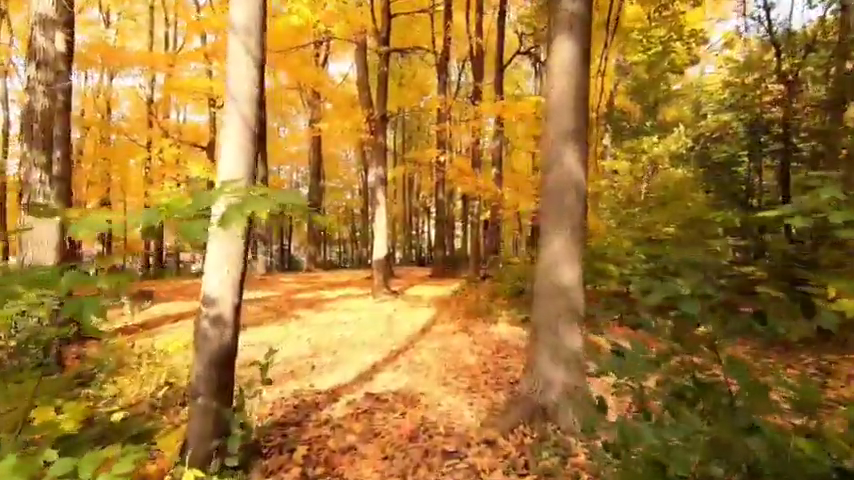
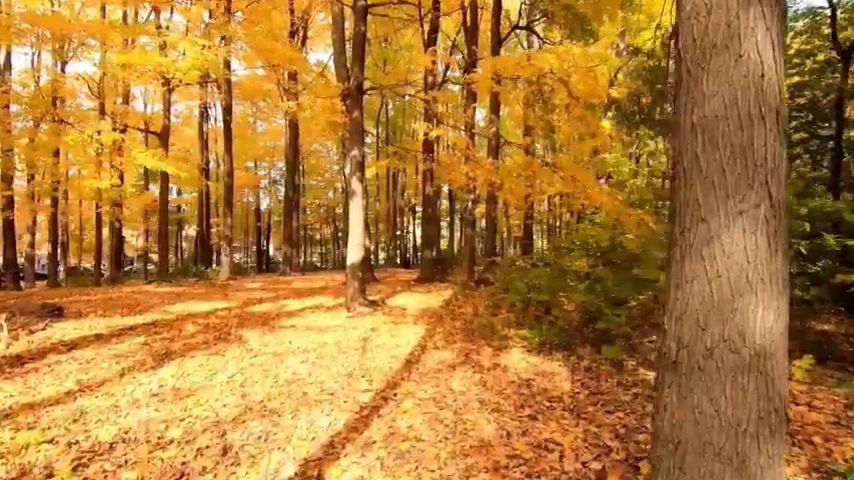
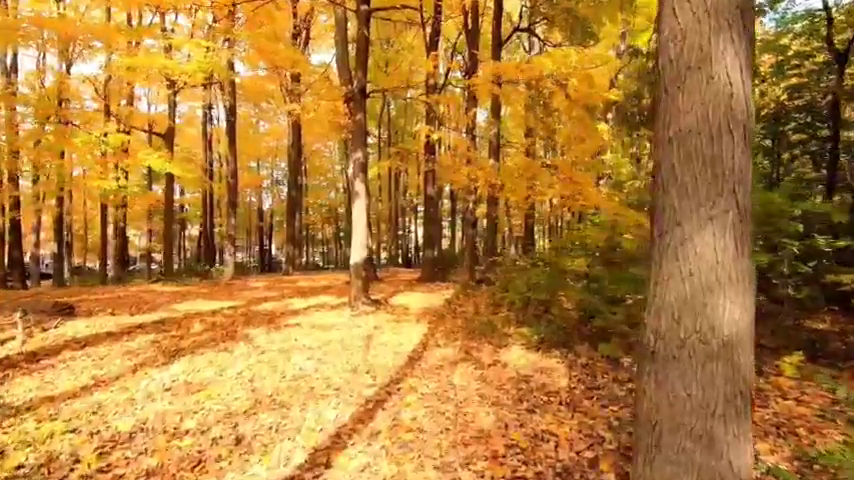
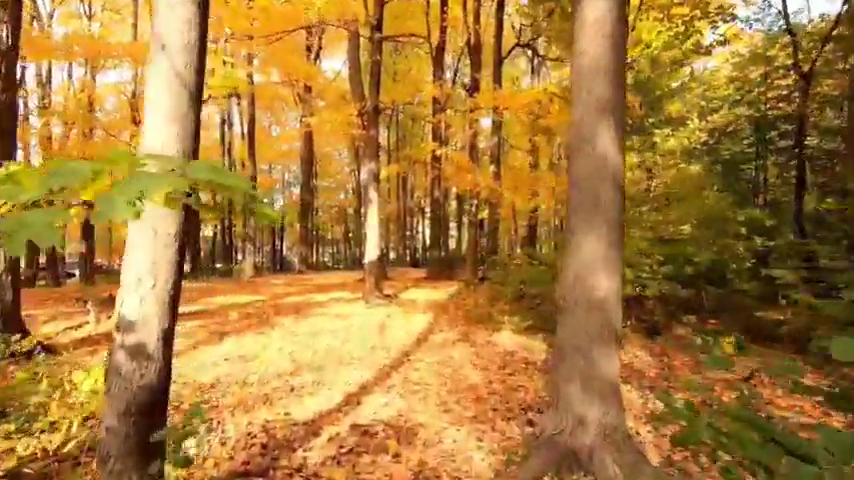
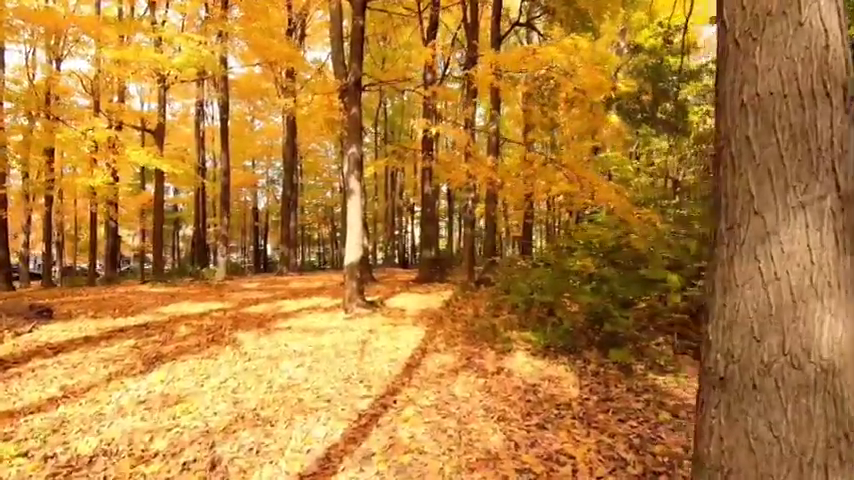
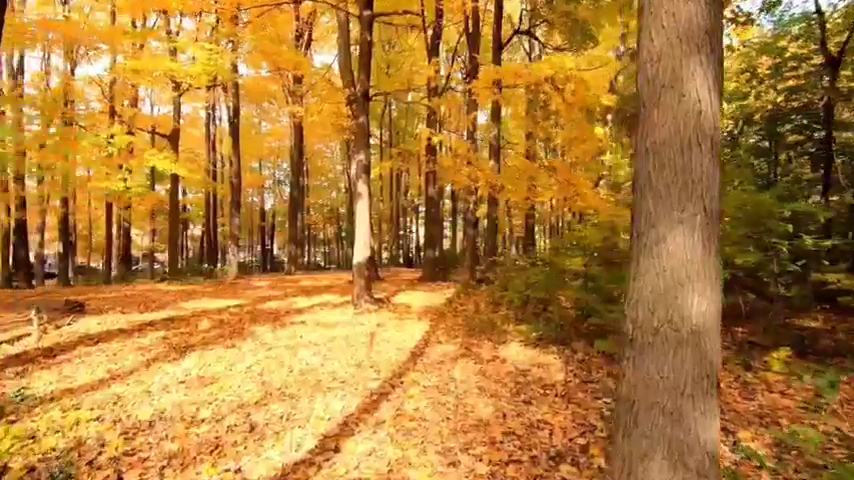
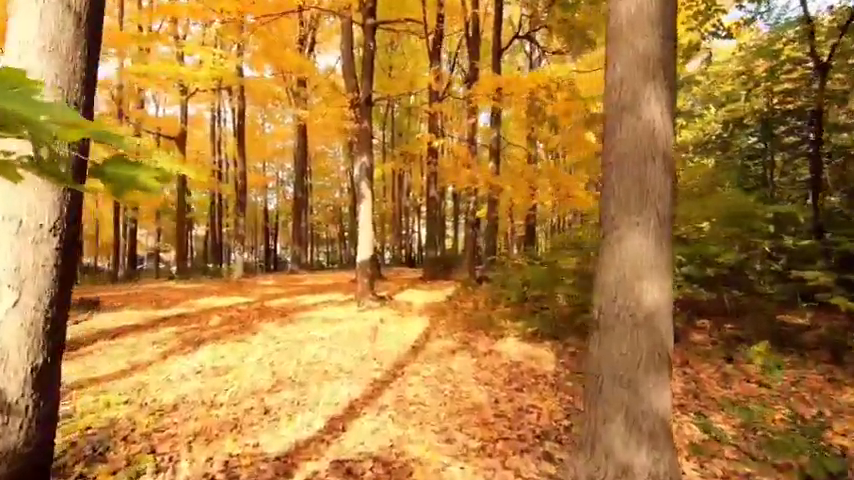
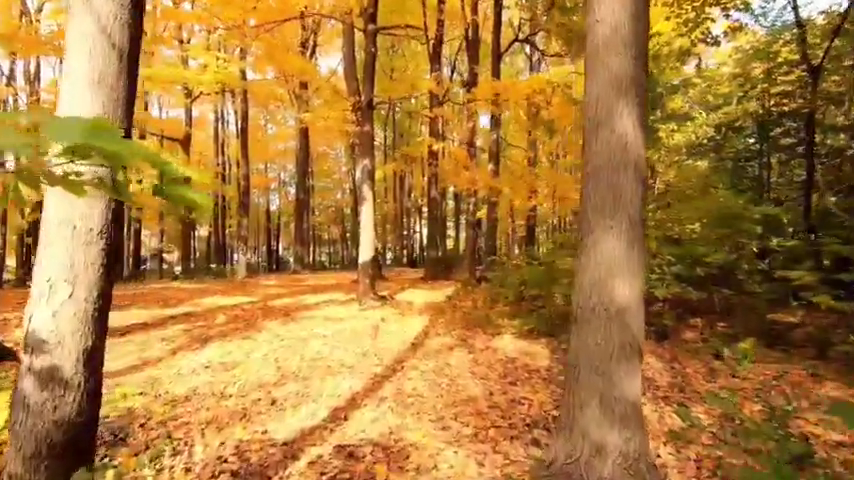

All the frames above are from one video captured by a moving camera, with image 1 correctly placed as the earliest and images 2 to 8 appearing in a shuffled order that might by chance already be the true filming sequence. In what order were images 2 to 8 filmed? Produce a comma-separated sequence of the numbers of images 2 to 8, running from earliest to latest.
4, 8, 7, 6, 3, 2, 5
